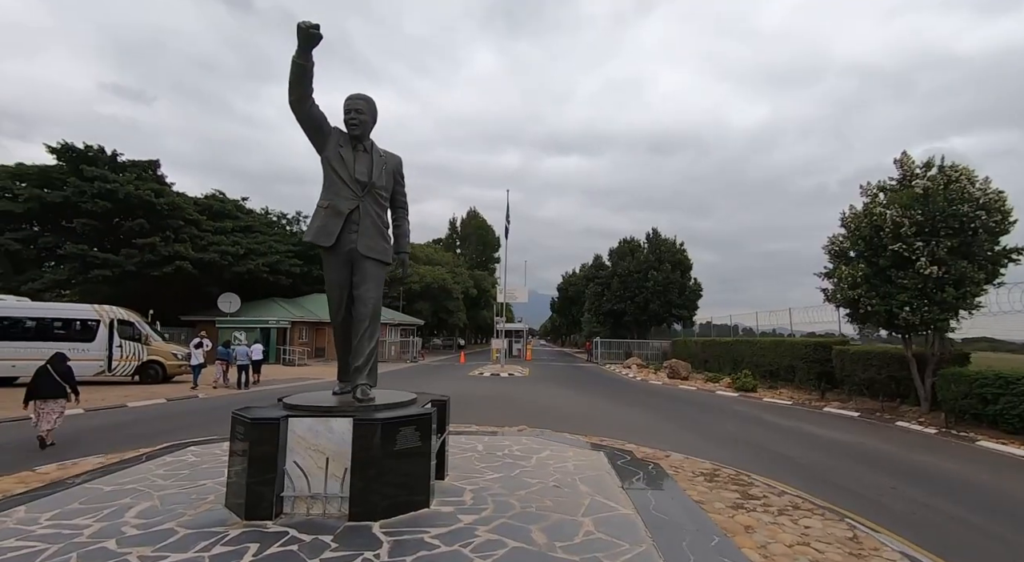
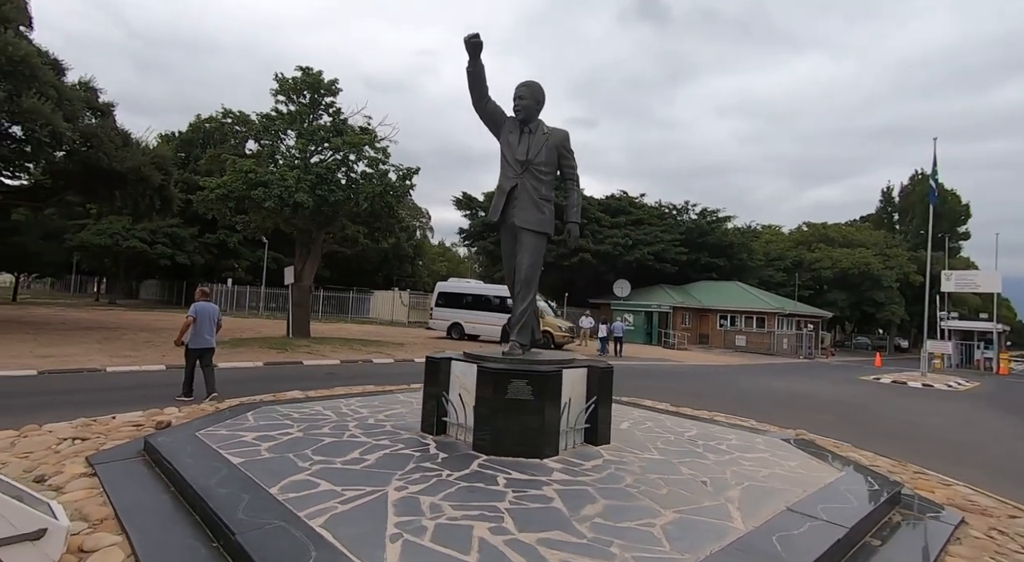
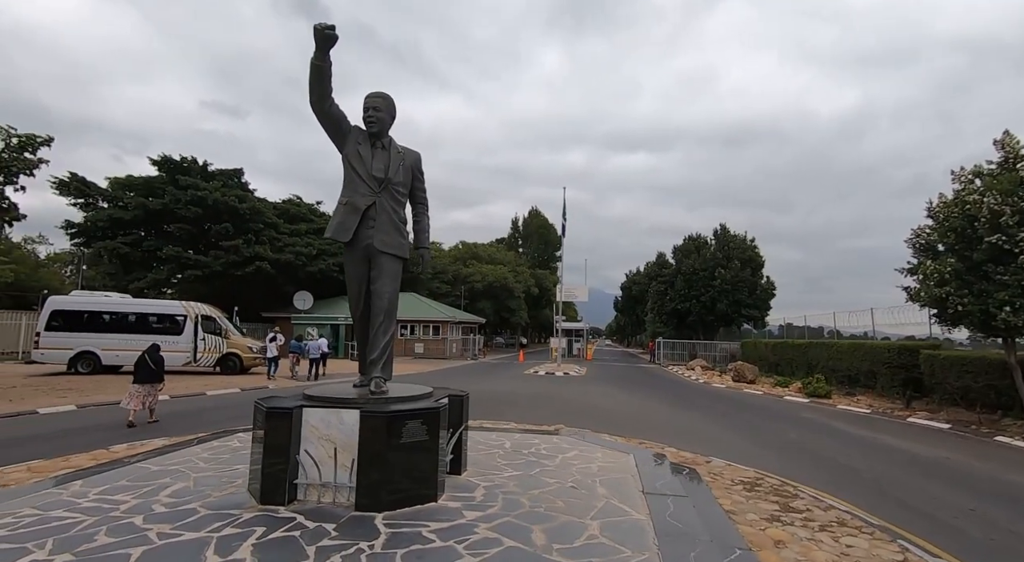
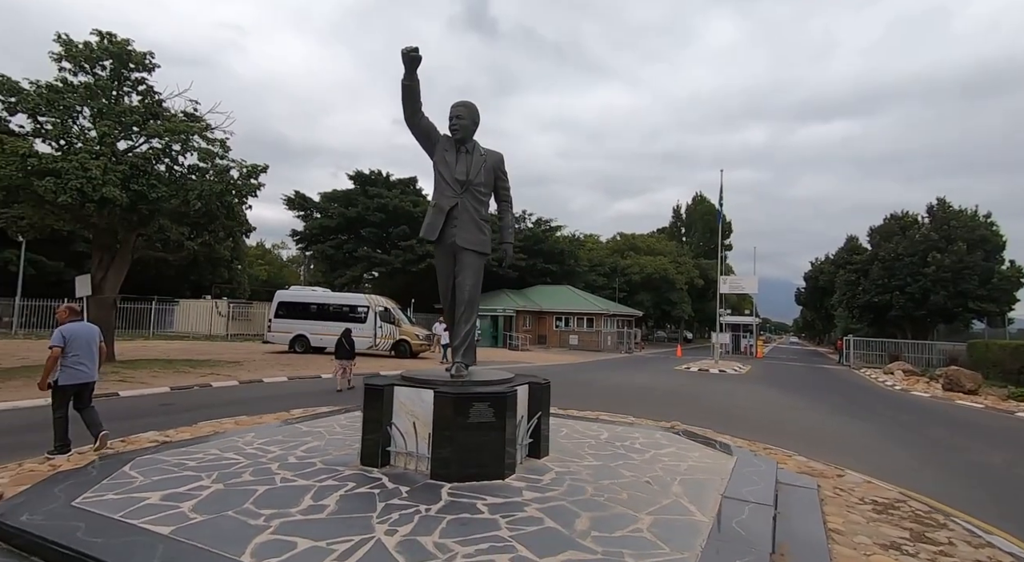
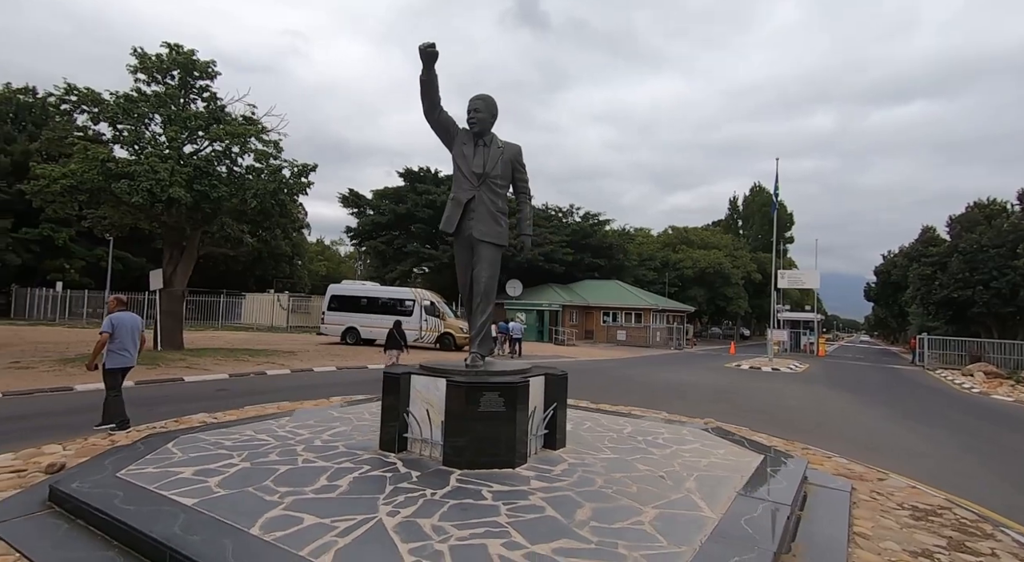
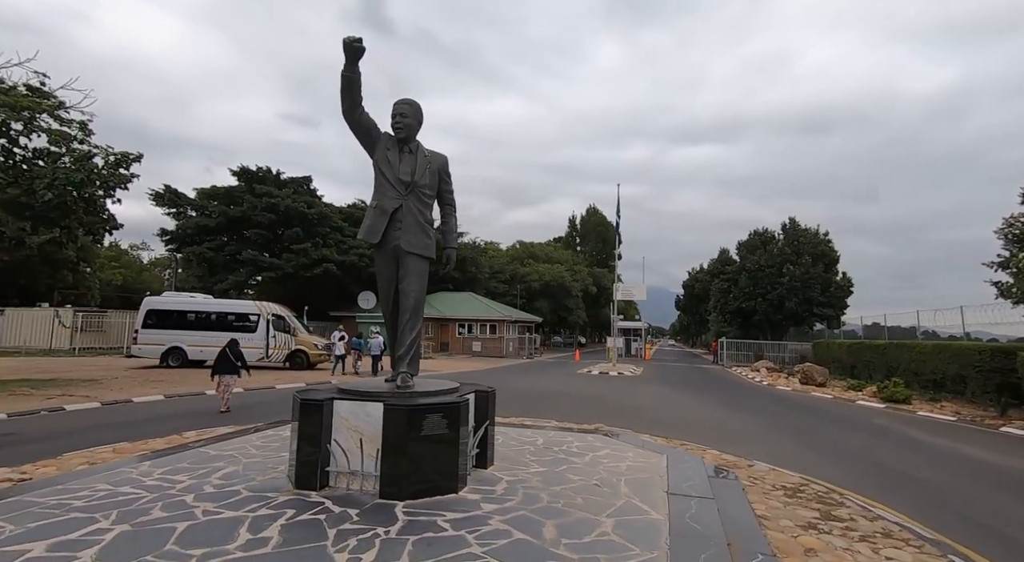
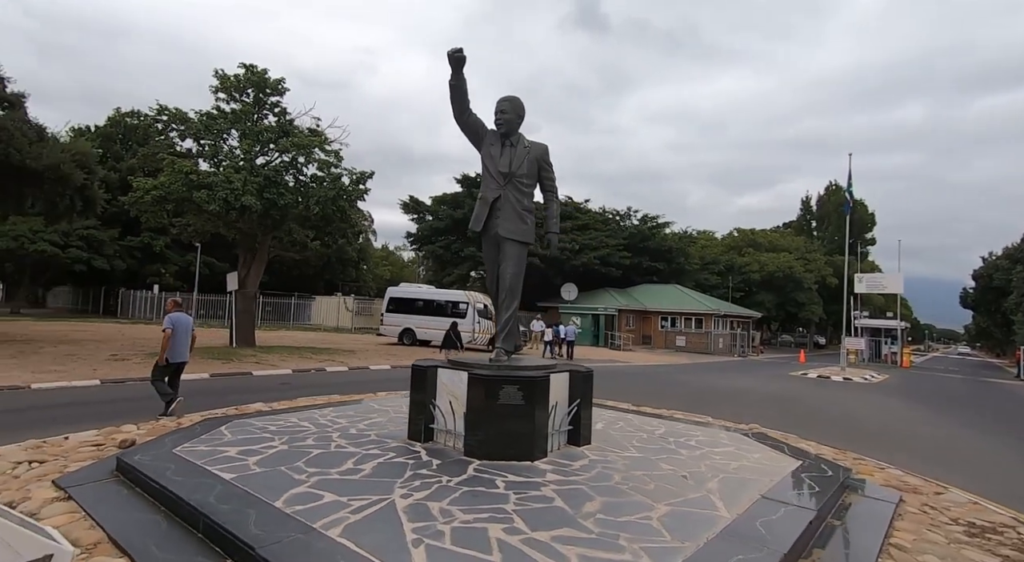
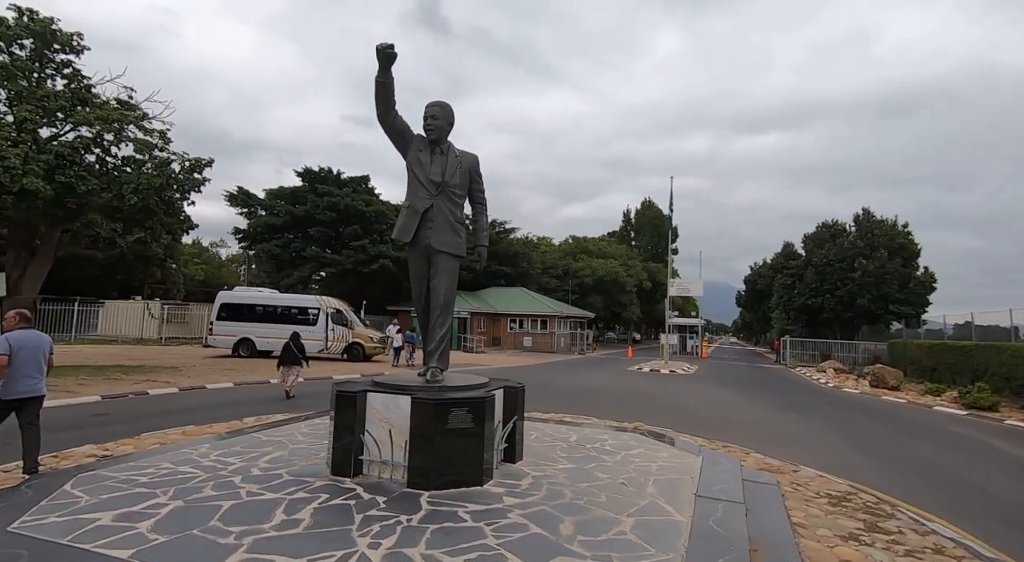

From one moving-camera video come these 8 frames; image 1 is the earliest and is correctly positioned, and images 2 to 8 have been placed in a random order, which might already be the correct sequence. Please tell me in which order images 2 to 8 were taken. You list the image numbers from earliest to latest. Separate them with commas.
3, 6, 8, 4, 5, 7, 2
